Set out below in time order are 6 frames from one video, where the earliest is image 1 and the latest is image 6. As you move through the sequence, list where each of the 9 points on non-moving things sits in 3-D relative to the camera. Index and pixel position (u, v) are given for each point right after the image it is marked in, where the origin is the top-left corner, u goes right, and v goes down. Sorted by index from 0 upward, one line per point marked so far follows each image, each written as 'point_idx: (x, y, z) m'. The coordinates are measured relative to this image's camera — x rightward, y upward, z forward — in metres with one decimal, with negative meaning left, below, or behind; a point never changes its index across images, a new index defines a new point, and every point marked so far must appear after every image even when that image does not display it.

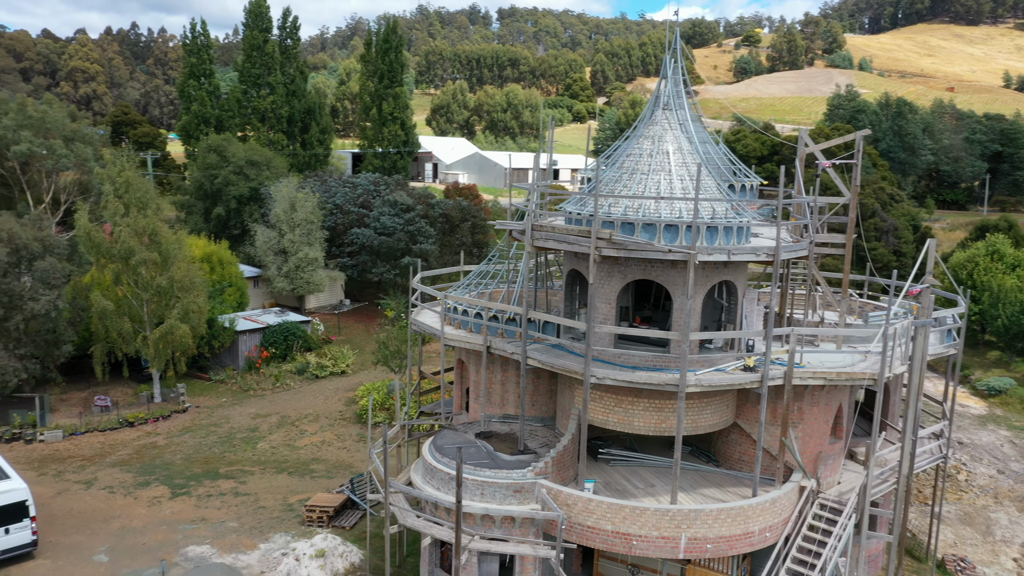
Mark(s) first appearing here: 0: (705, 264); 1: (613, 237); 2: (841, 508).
0: (+4.5, +0.6, +18.7) m
1: (+2.2, +1.1, +17.9) m
2: (+7.9, -5.2, +19.3) m
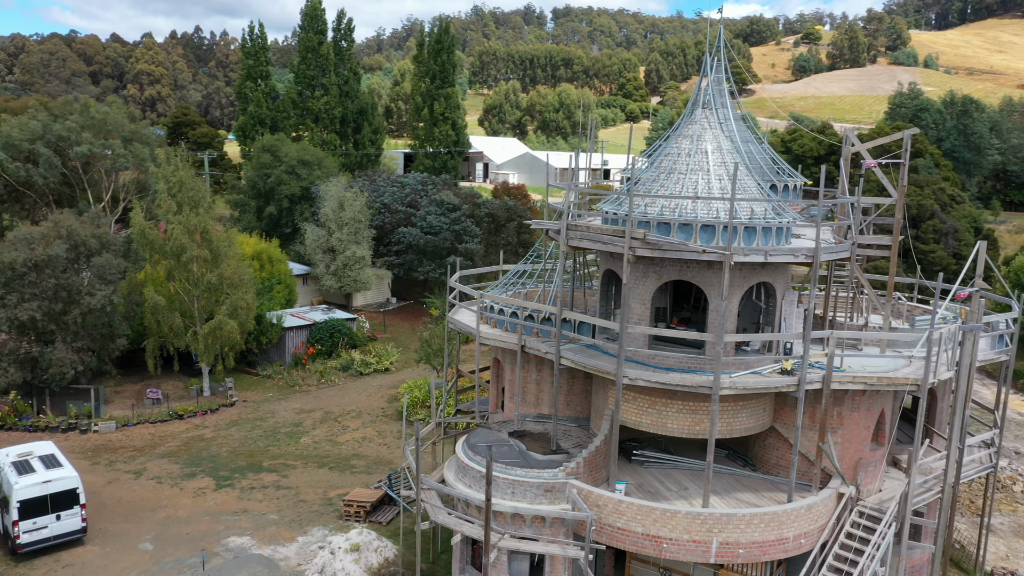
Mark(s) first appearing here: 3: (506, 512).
0: (+5.2, +0.5, +18.4) m
1: (+2.9, +1.1, +17.7) m
2: (+8.6, -5.3, +18.8) m
3: (-0.2, -5.1, +18.3) m
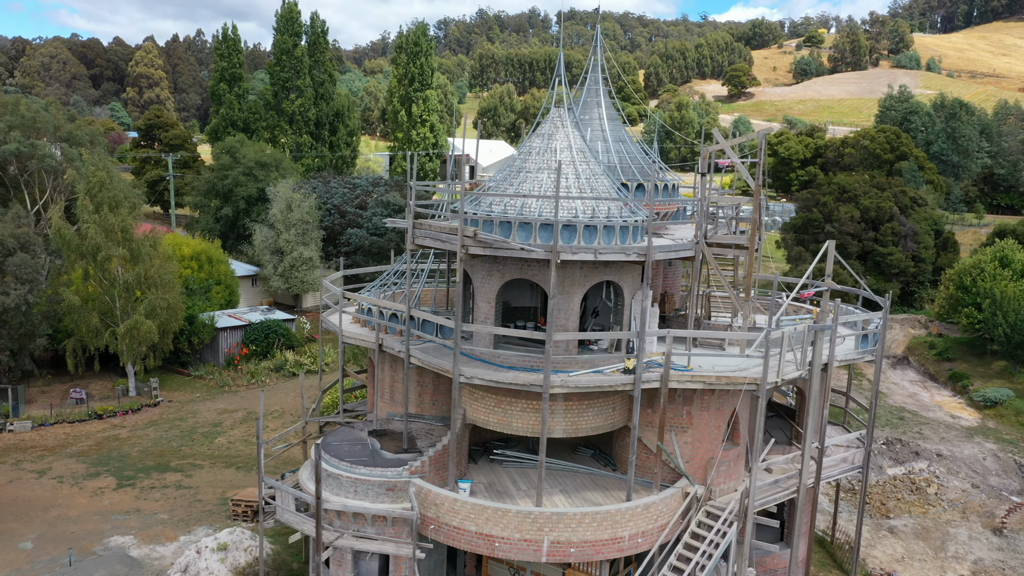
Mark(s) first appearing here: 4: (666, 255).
0: (+1.6, +0.6, +18.3) m
1: (-0.7, +1.2, +17.6) m
2: (+4.9, -5.3, +18.6) m
3: (-3.8, -5.0, +18.2) m
4: (+3.5, +0.8, +18.6) m
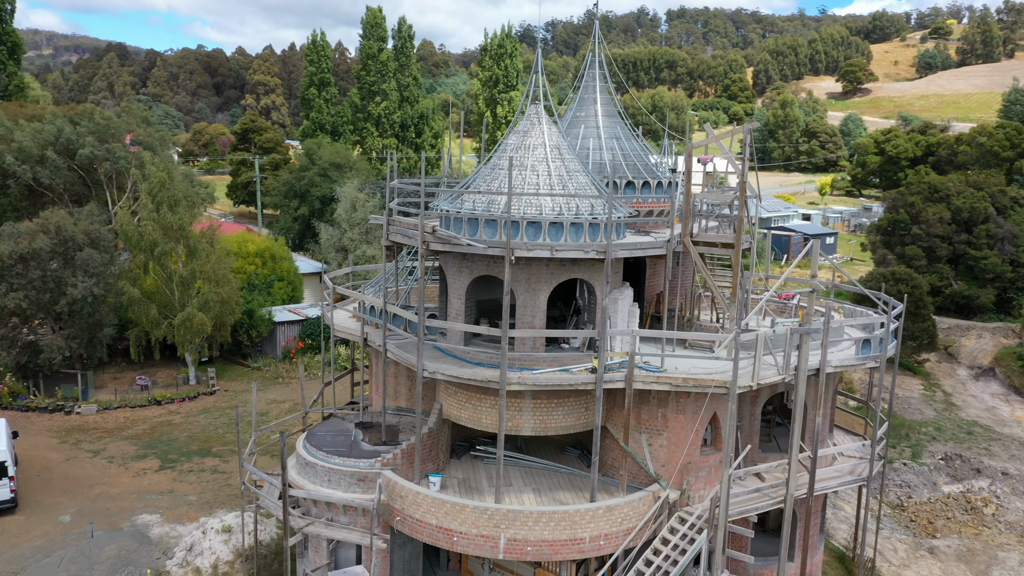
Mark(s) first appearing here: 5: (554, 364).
0: (+0.9, +0.6, +18.2) m
1: (-1.6, +1.2, +17.8) m
2: (+4.1, -5.3, +18.1) m
3: (-4.6, -4.9, +18.8) m
4: (+2.8, +0.8, +18.3) m
5: (+1.0, -1.7, +18.5) m
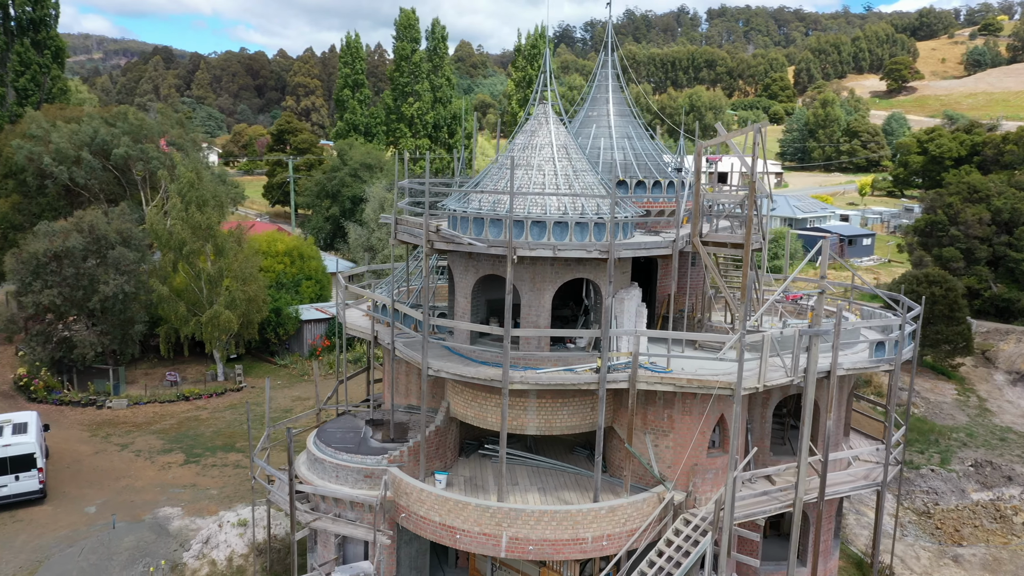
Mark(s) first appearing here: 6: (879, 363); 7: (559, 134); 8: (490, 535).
0: (+1.0, +0.6, +18.2) m
1: (-1.5, +1.3, +17.9) m
2: (+4.2, -5.3, +17.9) m
3: (-4.5, -4.9, +19.0) m
4: (+2.9, +0.8, +18.2) m
5: (+1.1, -1.7, +18.5) m
6: (+9.0, -1.8, +19.8) m
7: (+1.3, +3.7, +19.6) m
8: (-0.5, -5.4, +17.6) m
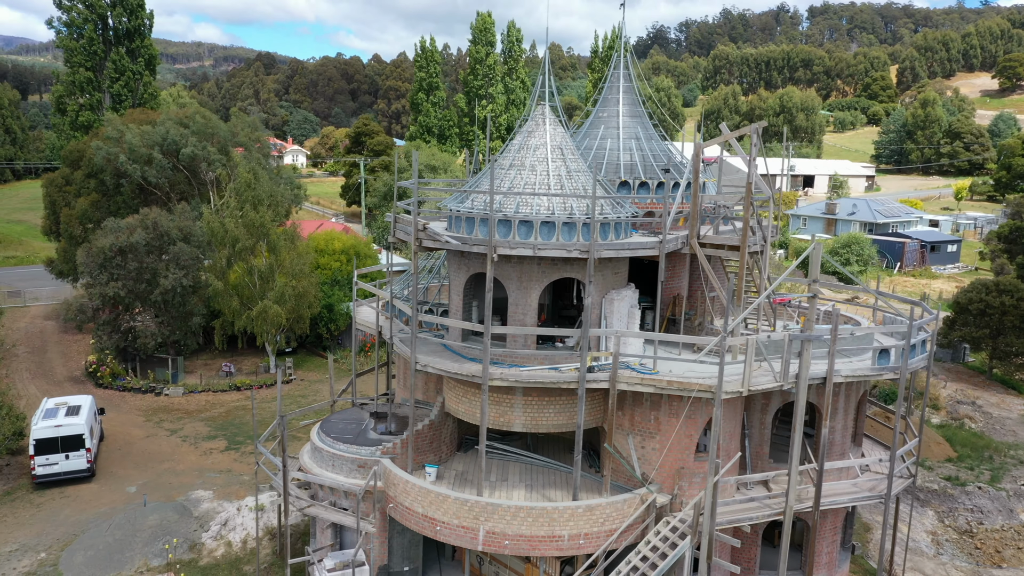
0: (+0.7, +0.7, +18.3) m
1: (-1.8, +1.3, +18.3) m
2: (+3.7, -5.3, +17.7) m
3: (-4.8, -4.7, +19.8) m
4: (+2.6, +0.8, +18.1) m
5: (+0.8, -1.7, +18.6) m
6: (+8.8, -1.9, +19.0) m
7: (+1.2, +3.8, +19.8) m
8: (-0.9, -5.3, +17.9) m
